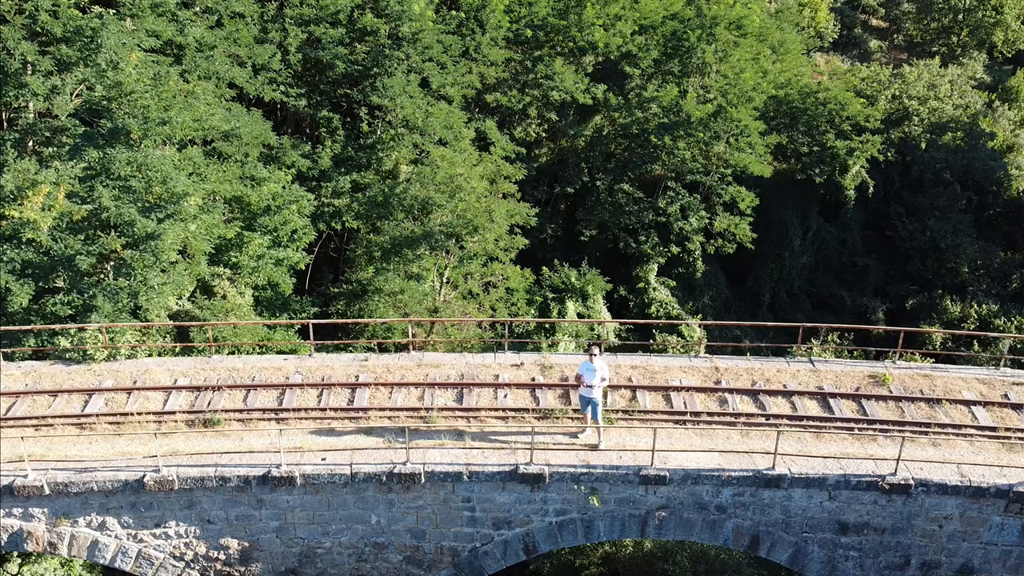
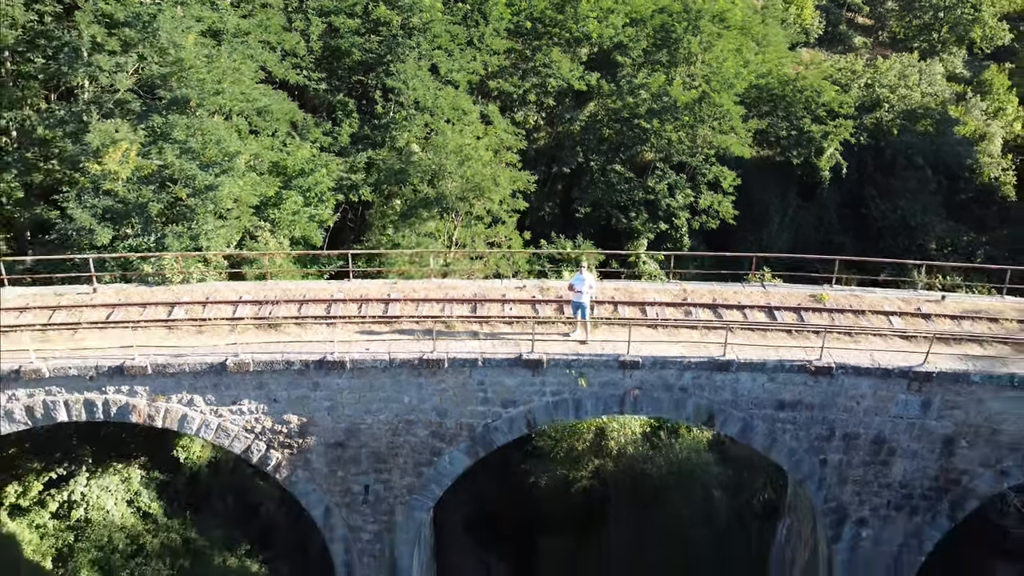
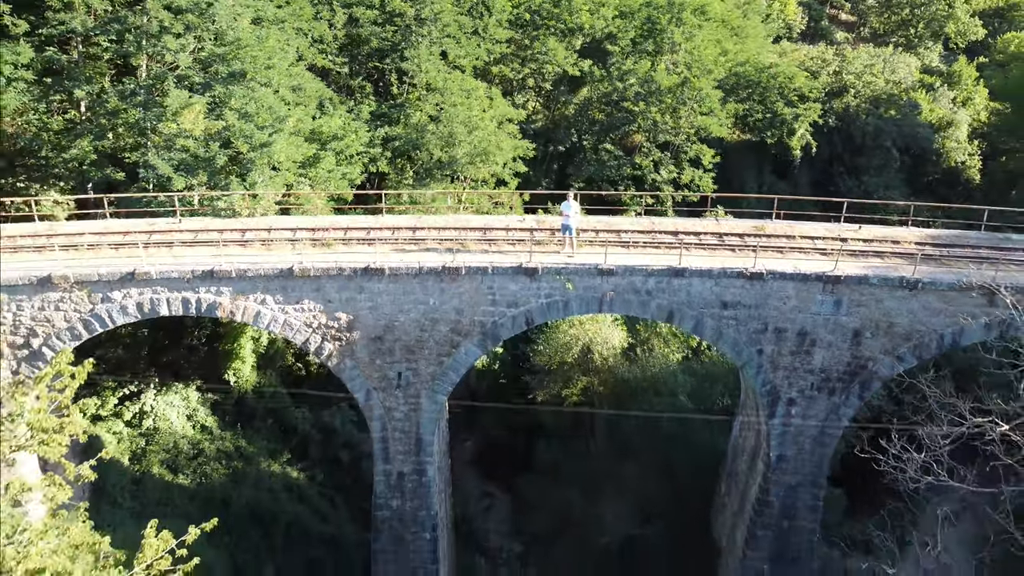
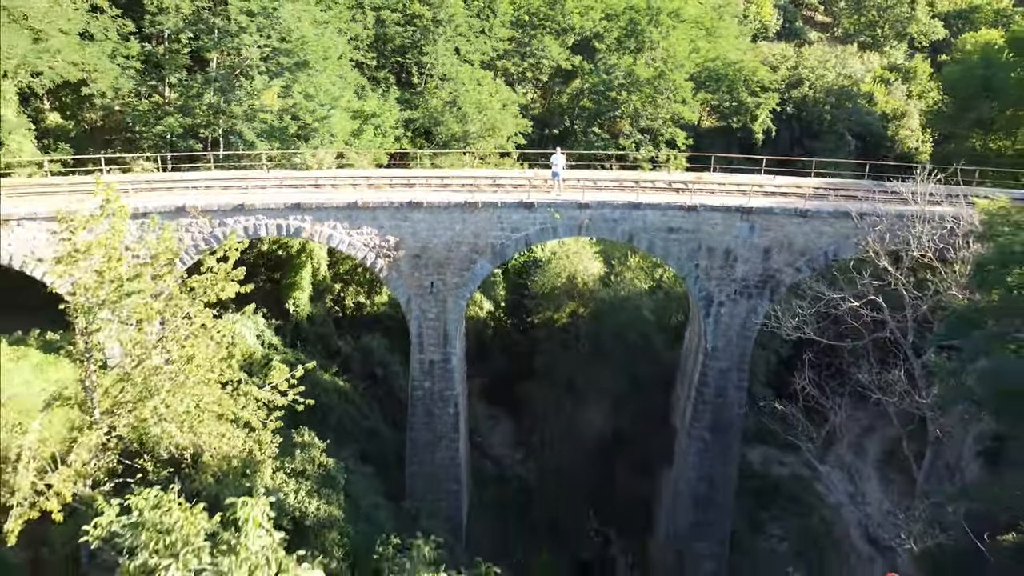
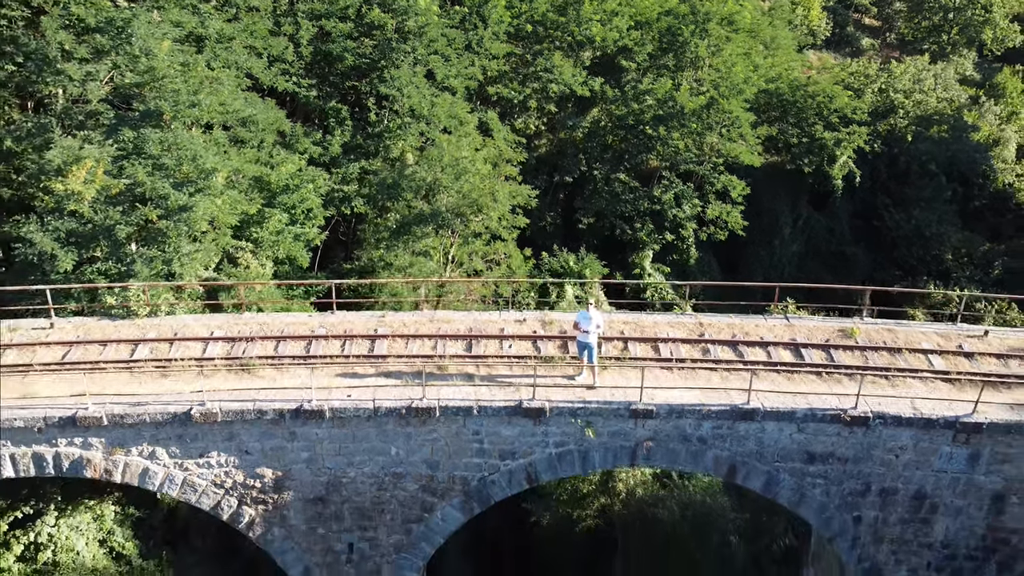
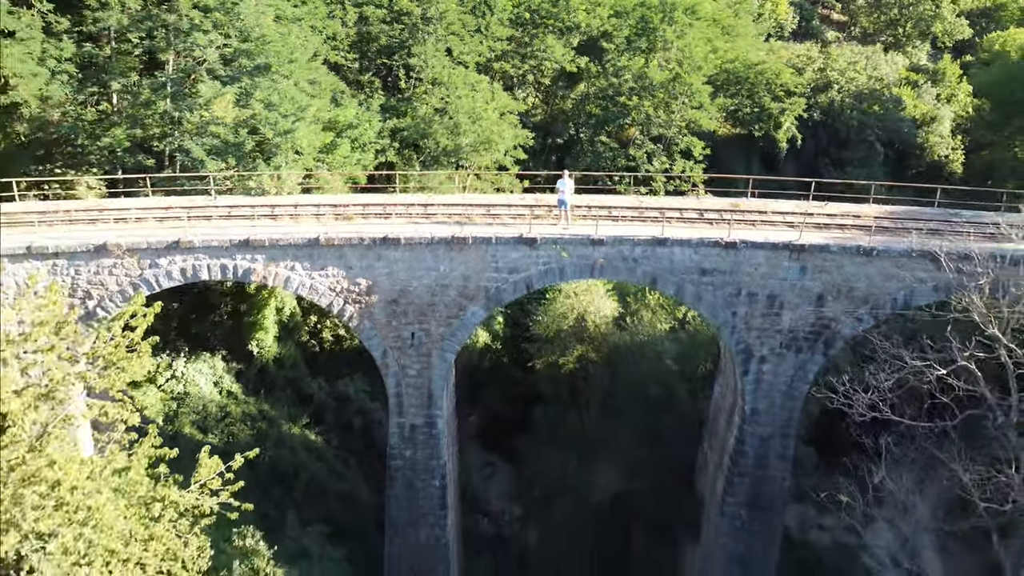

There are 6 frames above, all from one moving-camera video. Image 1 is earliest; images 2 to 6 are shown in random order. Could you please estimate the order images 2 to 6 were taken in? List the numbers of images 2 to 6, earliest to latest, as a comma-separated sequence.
5, 2, 3, 6, 4
